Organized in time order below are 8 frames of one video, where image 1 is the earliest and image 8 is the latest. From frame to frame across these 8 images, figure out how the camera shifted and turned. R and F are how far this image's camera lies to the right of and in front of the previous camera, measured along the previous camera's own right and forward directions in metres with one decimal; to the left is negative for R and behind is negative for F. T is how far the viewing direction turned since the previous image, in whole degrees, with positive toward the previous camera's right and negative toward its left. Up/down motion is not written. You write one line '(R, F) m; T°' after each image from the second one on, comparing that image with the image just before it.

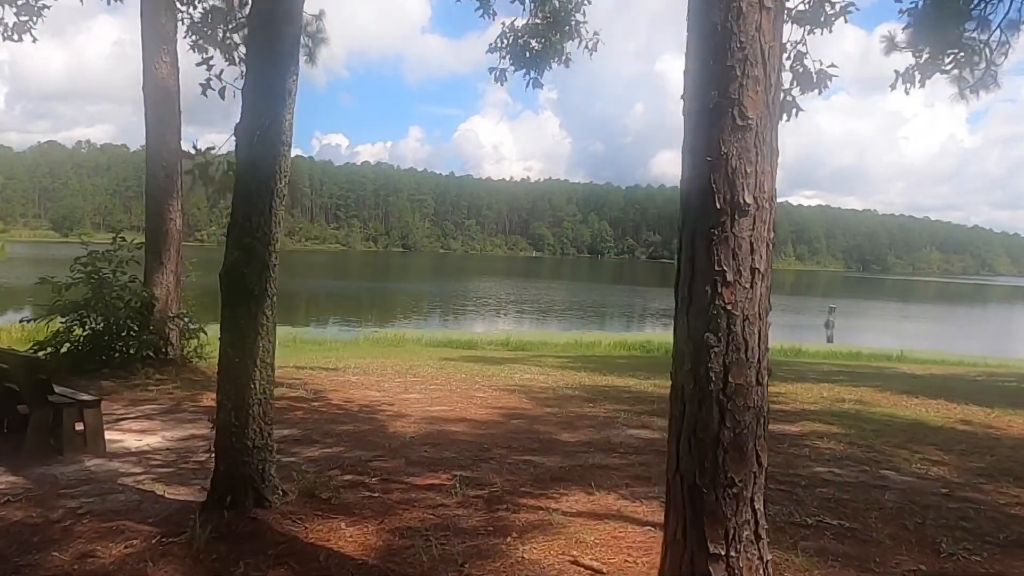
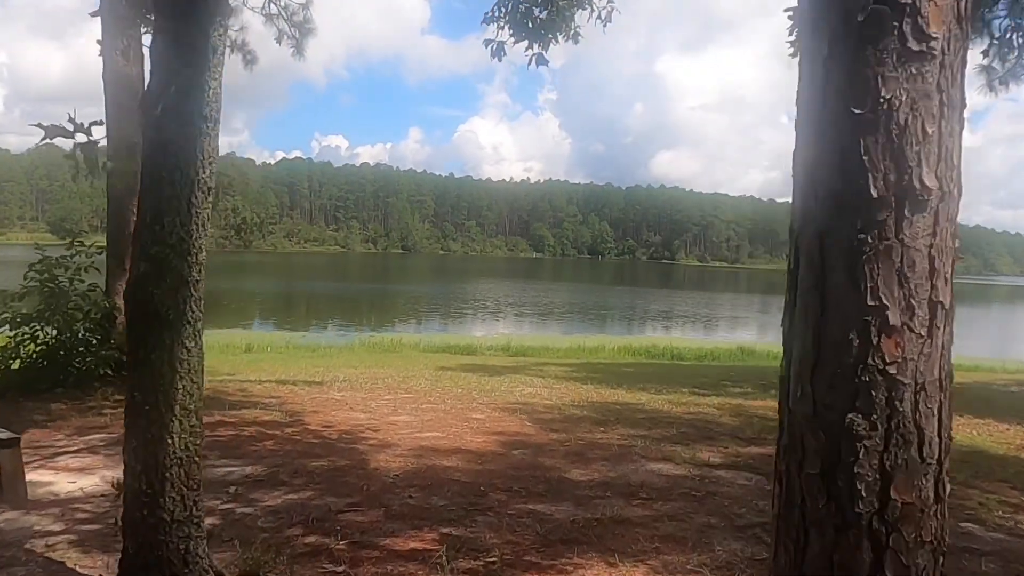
(0.0, +0.9) m; 0°
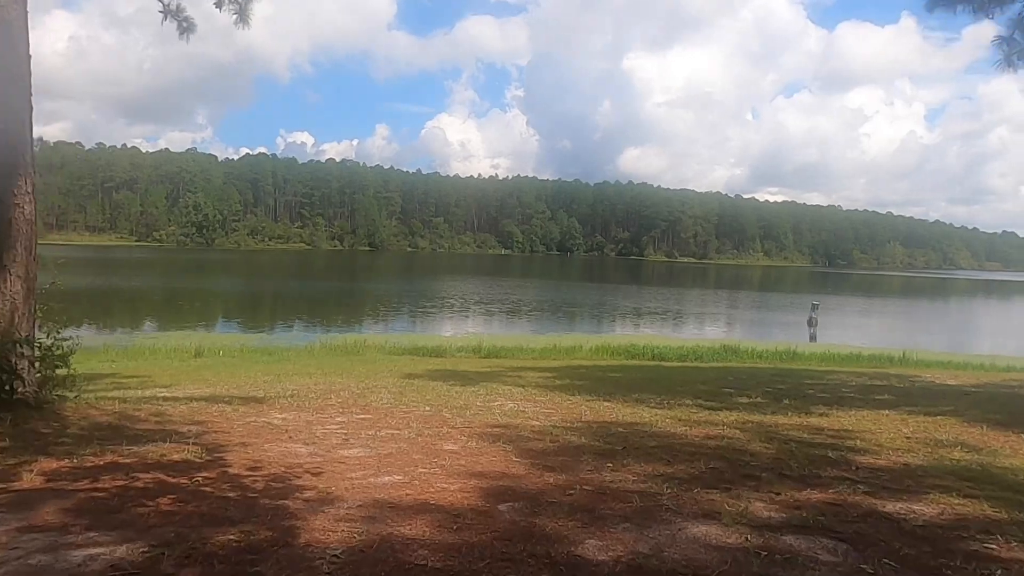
(-0.1, +1.5) m; +2°
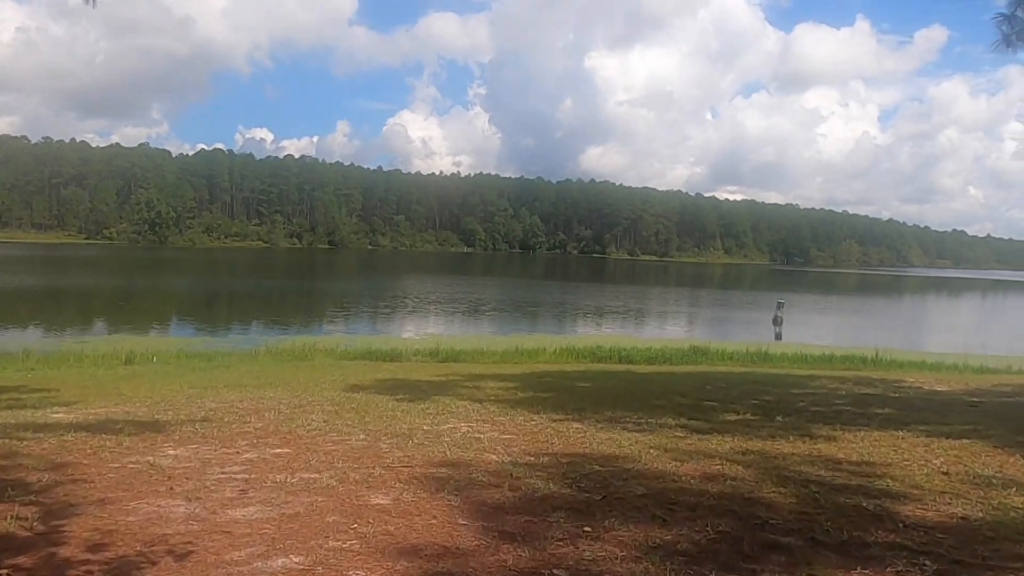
(+0.1, +1.4) m; +3°
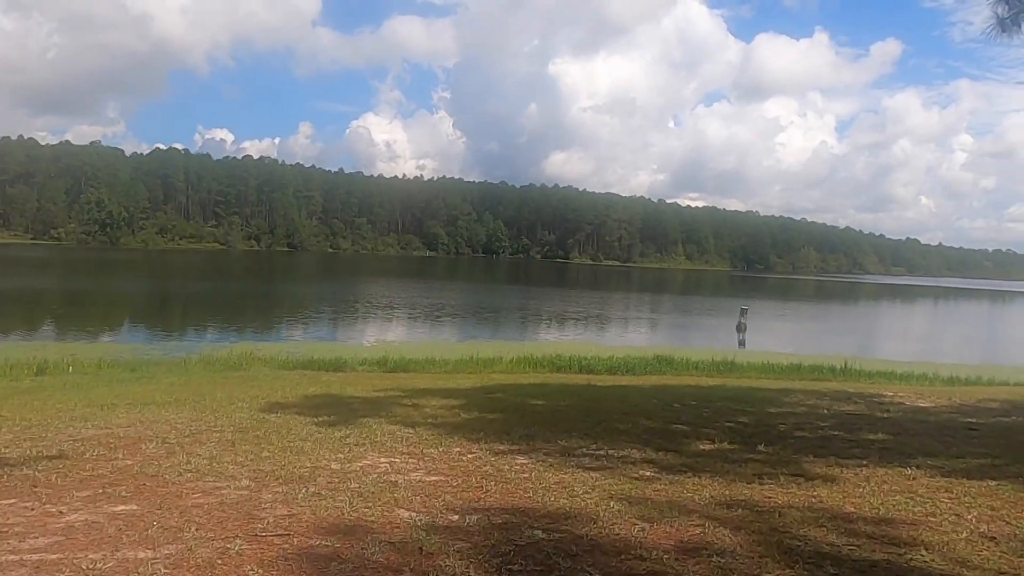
(+0.3, +1.4) m; +3°
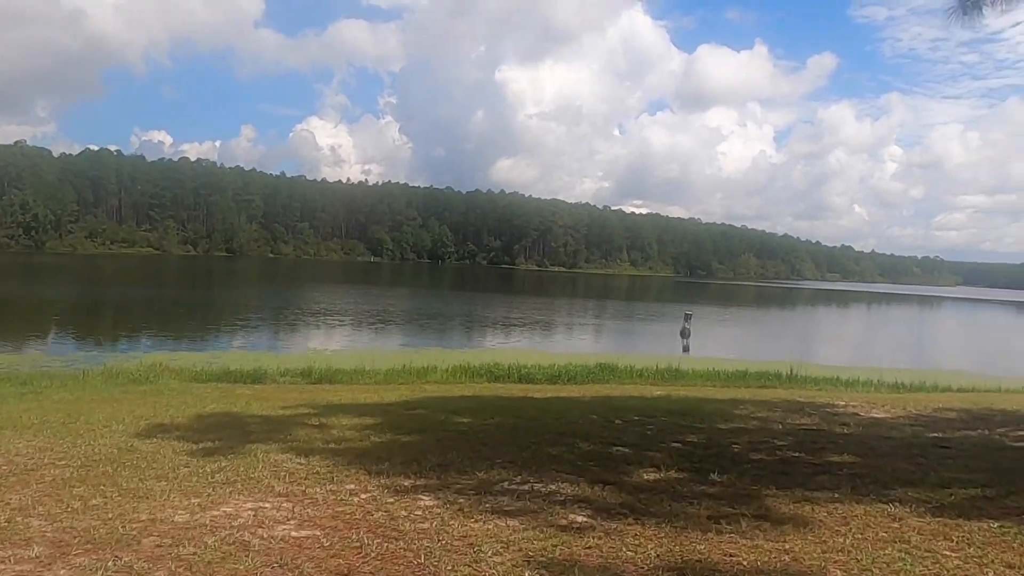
(+0.3, +1.2) m; +4°
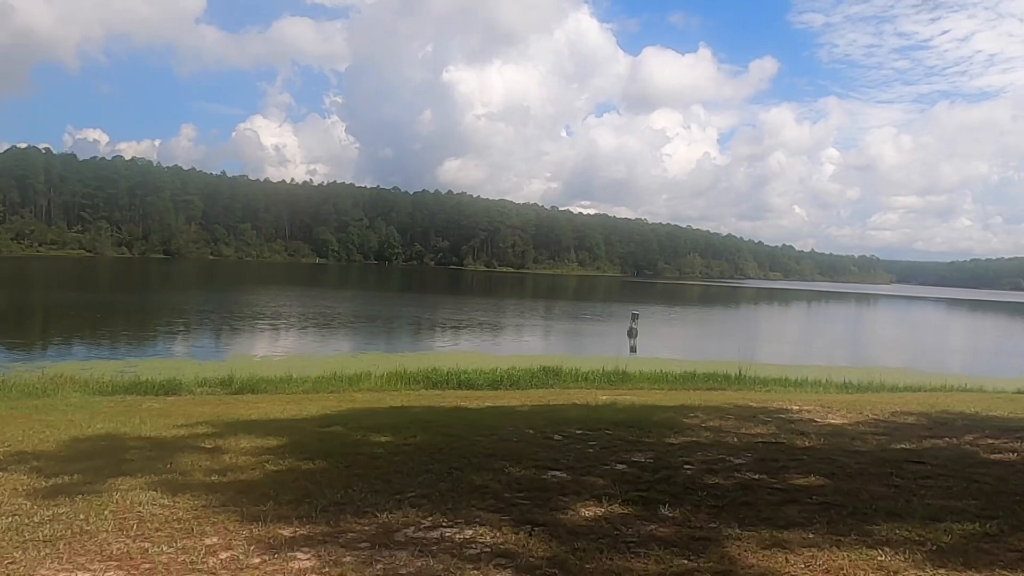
(+0.3, +1.1) m; +4°
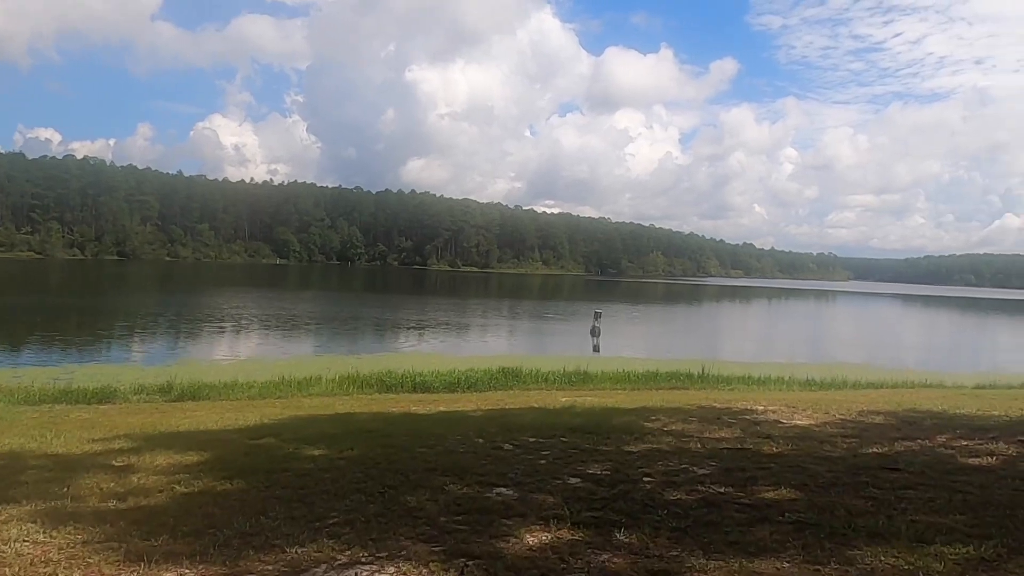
(+0.2, +0.7) m; +3°
